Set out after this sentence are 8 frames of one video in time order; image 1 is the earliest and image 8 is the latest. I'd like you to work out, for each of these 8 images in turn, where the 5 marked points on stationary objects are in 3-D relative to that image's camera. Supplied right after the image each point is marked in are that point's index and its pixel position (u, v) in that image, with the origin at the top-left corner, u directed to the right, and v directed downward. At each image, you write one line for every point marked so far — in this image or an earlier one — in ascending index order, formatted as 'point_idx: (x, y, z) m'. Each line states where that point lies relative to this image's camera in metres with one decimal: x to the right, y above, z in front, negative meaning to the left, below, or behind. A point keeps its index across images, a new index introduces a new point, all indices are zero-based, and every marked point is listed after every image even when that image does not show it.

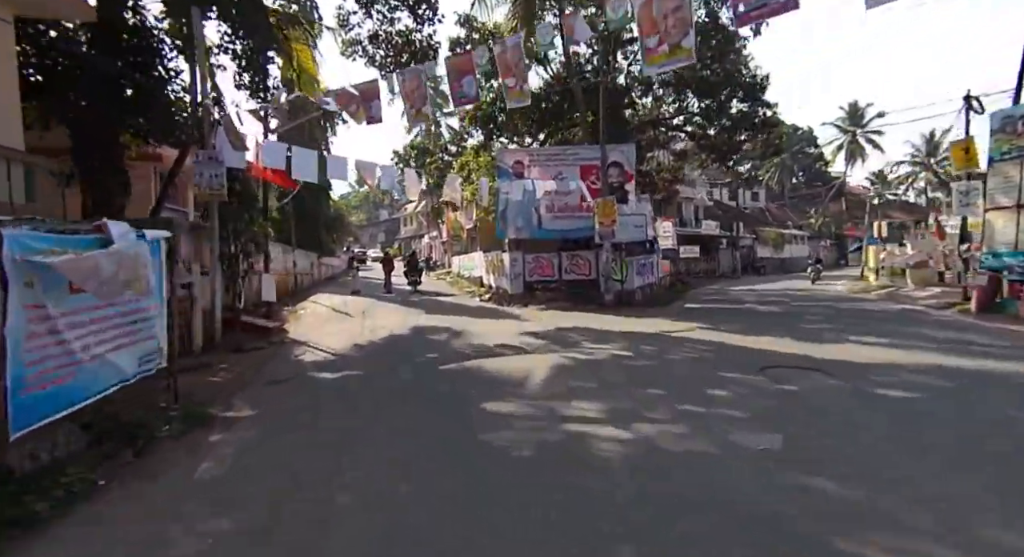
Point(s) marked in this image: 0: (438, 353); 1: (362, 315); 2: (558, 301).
0: (-1.3, -1.2, +9.2) m
1: (-4.1, -1.0, +15.1) m
2: (+1.5, -0.8, +18.6) m
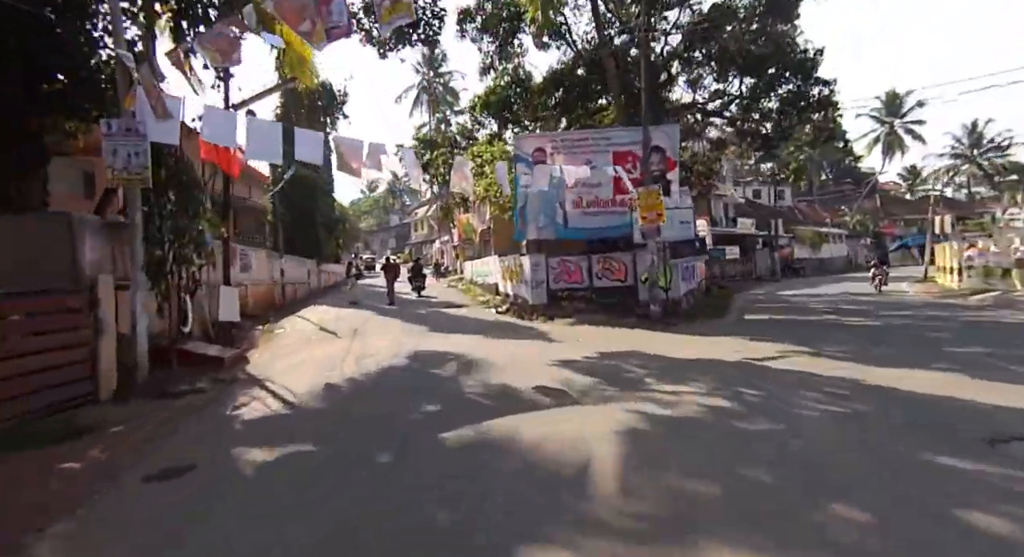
0: (-0.9, -1.4, +6.4) m
1: (-3.6, -1.3, +12.4) m
2: (+2.2, -1.0, +15.7) m
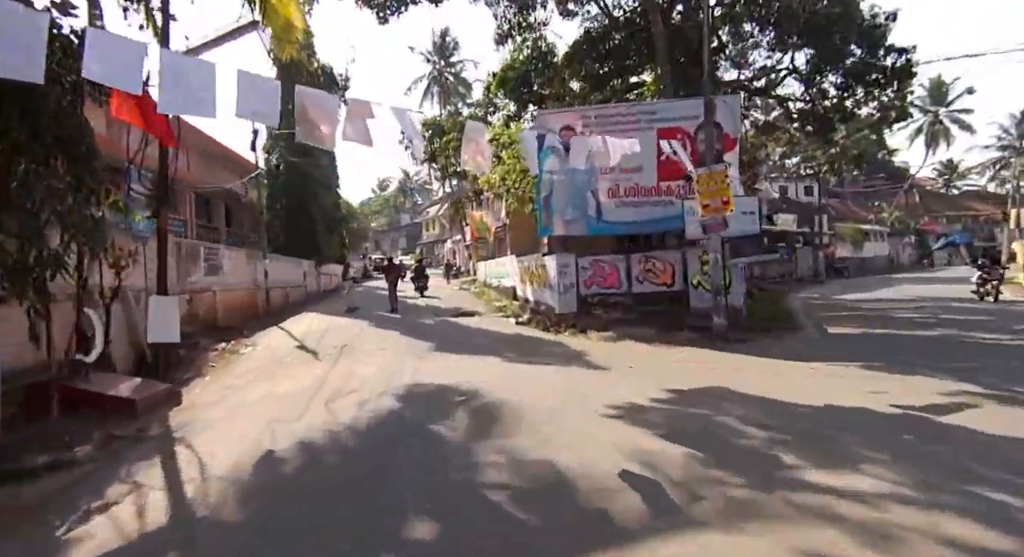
0: (-0.5, -1.5, +3.7) m
1: (-3.1, -1.4, +9.8) m
2: (+2.7, -1.1, +13.0) m
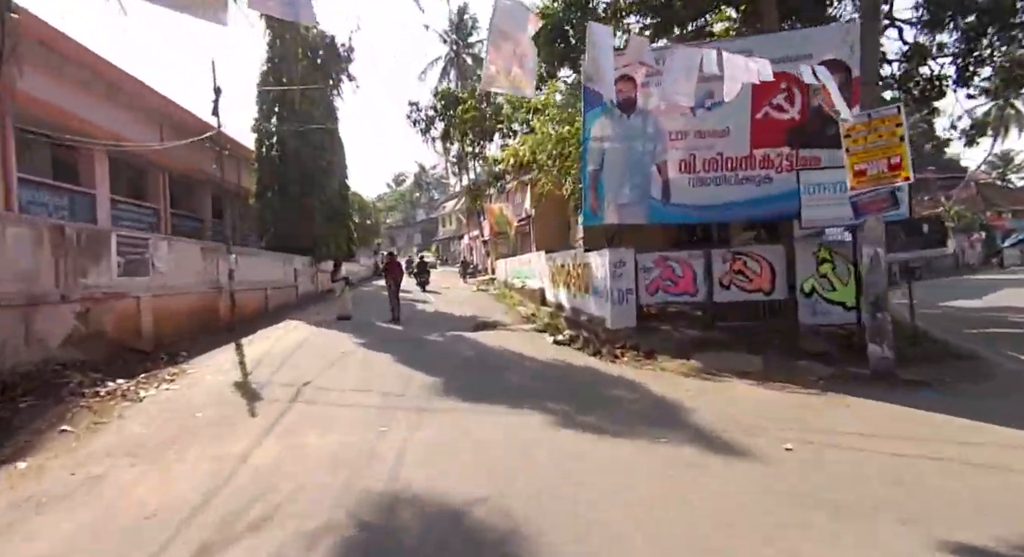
0: (-0.1, -1.6, +0.1) m
1: (-2.5, -1.4, +6.2) m
2: (+3.4, -1.2, +9.3) m
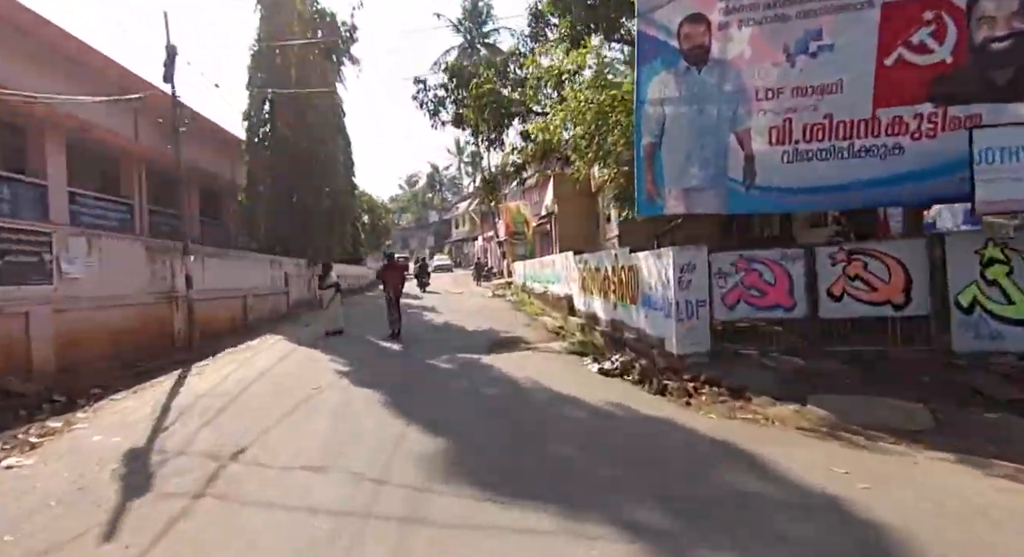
0: (+0.1, -1.6, -2.5) m
1: (-2.2, -1.5, +3.7) m
2: (+3.8, -1.3, +6.6) m
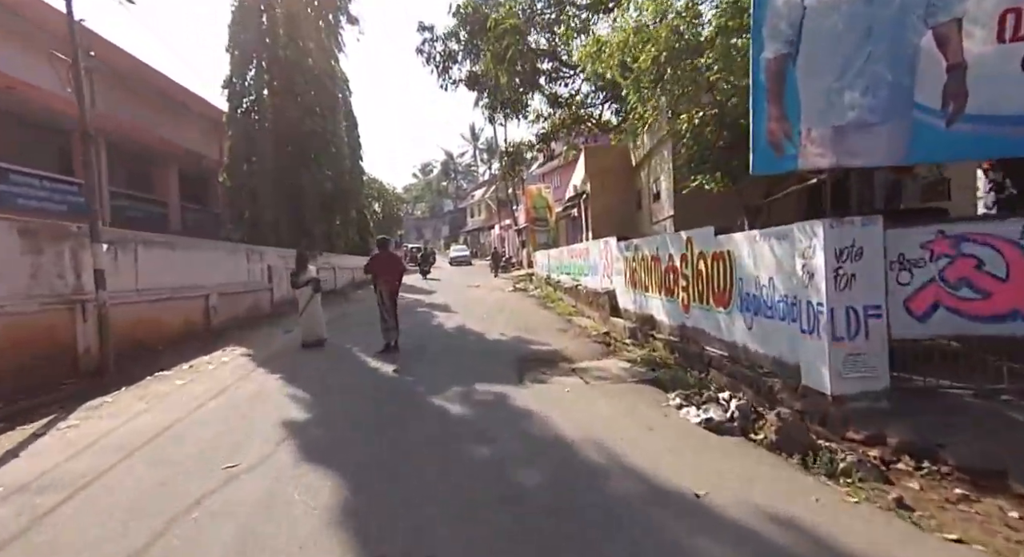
0: (+0.2, -1.8, -5.5) m
1: (-1.9, -1.5, +0.7) m
2: (+4.2, -1.2, +3.4) m
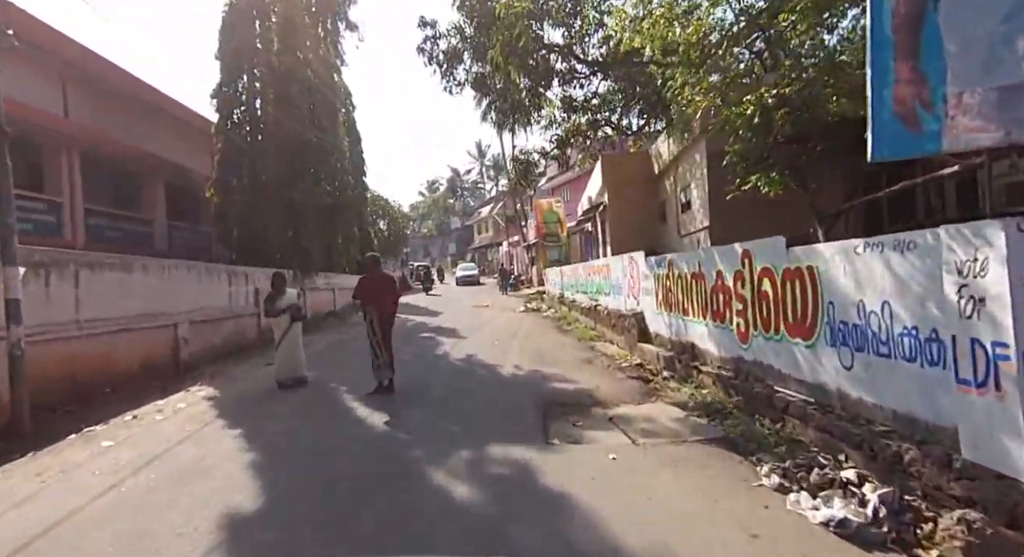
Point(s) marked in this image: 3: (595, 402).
0: (+0.3, -1.6, -7.1) m
1: (-1.7, -1.6, -0.9) m
2: (+4.4, -1.3, +1.8) m
3: (+1.1, -1.6, +7.1) m
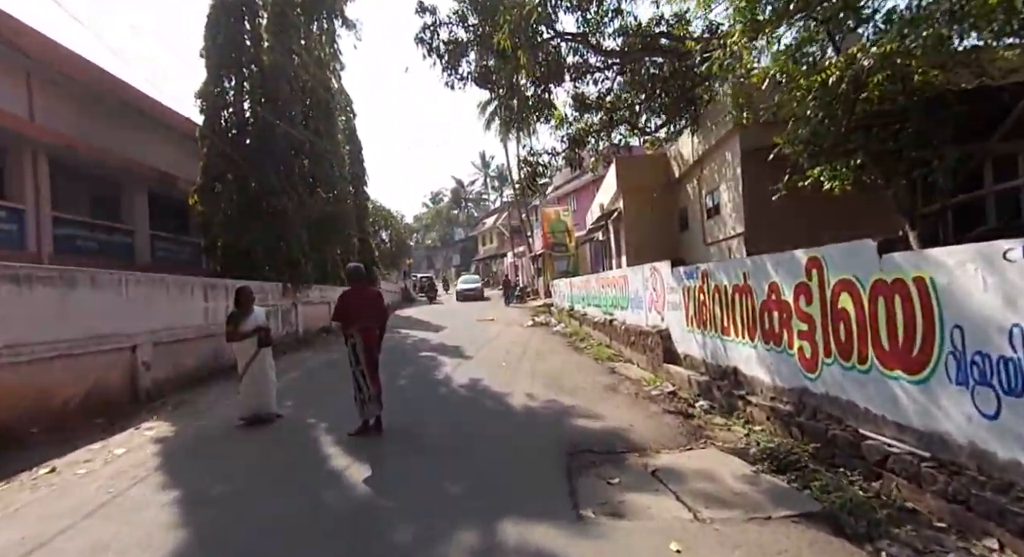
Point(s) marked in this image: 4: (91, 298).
0: (+0.3, -1.5, -8.5) m
1: (-1.6, -1.6, -2.3) m
2: (+4.5, -1.3, +0.4) m
3: (+1.2, -1.7, +5.7) m
4: (-5.8, -0.2, +7.7) m
